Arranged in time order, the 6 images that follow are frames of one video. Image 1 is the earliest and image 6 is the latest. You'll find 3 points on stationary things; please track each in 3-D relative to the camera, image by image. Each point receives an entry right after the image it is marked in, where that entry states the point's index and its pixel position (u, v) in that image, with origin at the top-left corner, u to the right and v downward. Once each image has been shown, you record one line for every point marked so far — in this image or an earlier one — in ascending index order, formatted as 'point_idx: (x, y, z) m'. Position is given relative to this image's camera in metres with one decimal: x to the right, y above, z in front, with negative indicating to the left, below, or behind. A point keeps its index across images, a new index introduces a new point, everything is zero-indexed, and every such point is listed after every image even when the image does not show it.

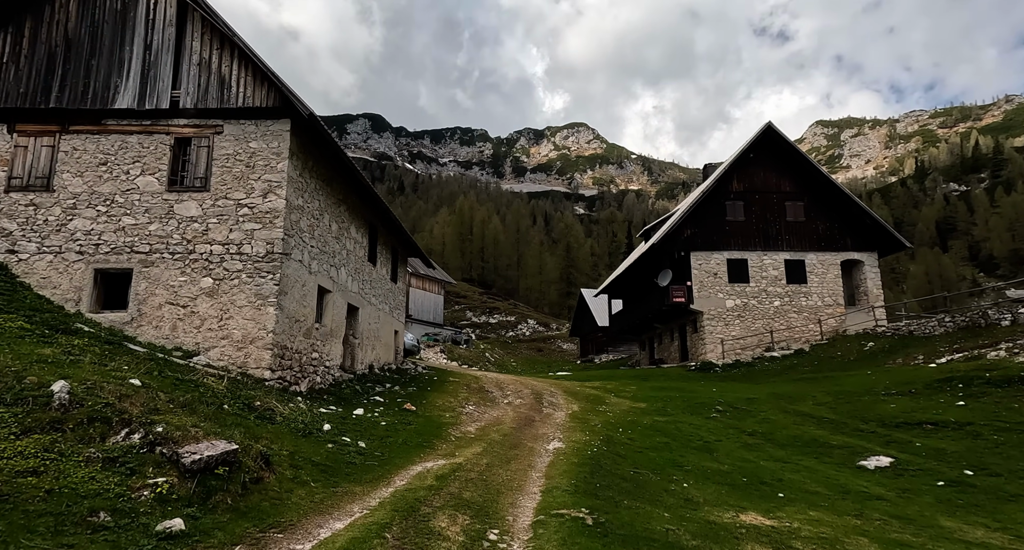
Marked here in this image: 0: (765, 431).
0: (+8.6, -5.3, +18.4) m
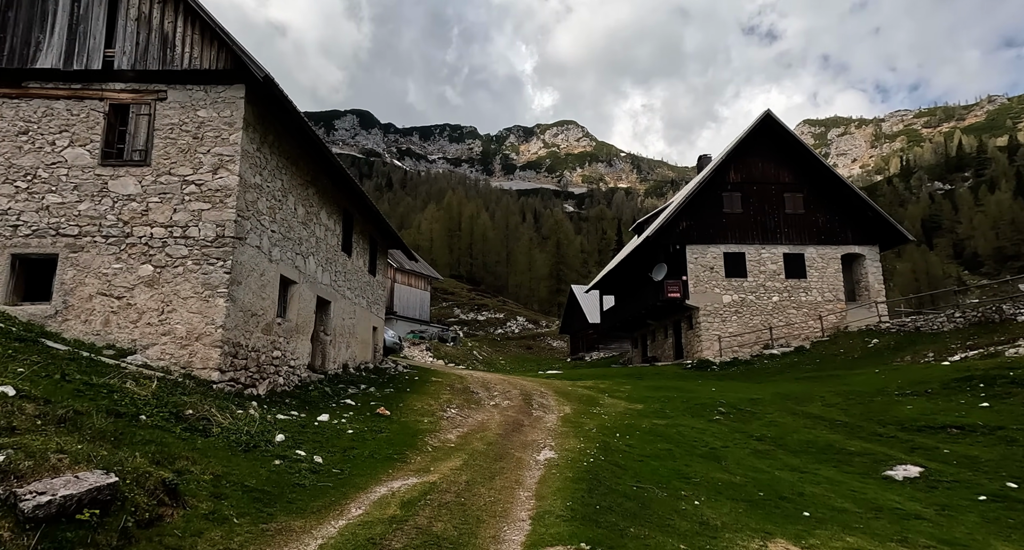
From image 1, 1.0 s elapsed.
0: (+8.2, -5.0, +16.9) m
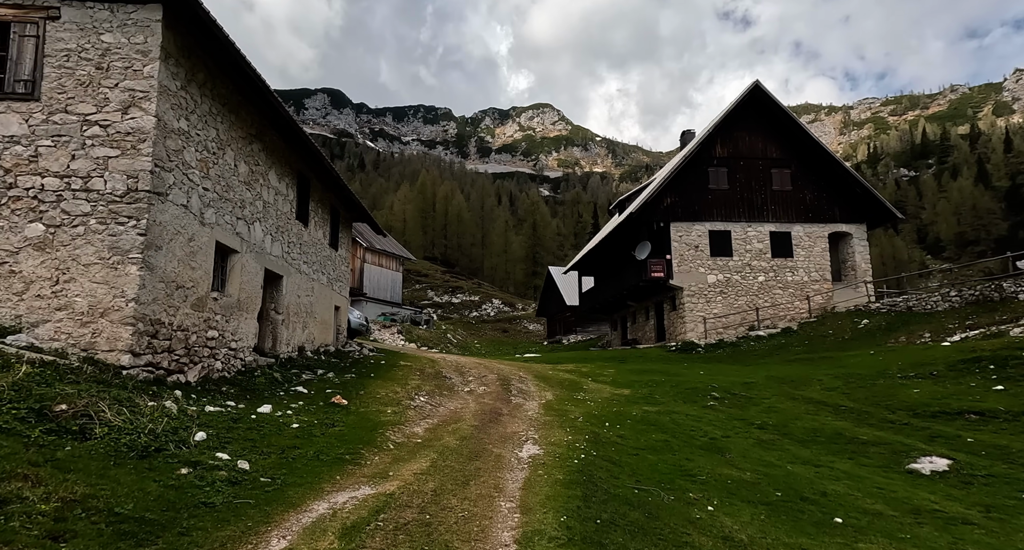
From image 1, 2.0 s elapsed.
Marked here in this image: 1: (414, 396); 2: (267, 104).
0: (+7.5, -4.2, +15.4) m
1: (-2.7, -3.3, +14.9) m
2: (-6.4, +4.4, +14.2) m
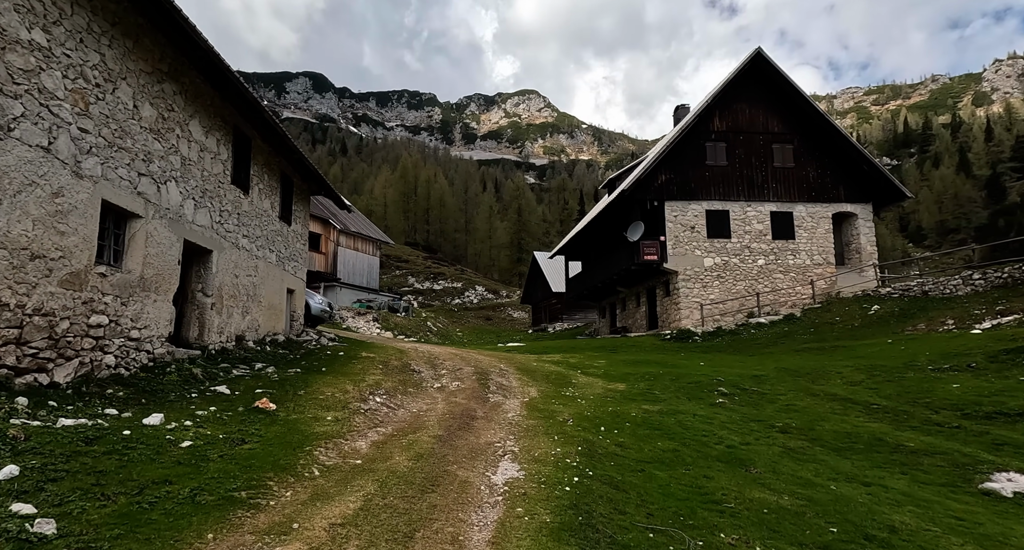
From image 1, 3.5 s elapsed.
0: (+6.9, -3.6, +13.0) m
1: (-3.2, -2.7, +12.2) m
2: (-6.9, +5.0, +11.2) m
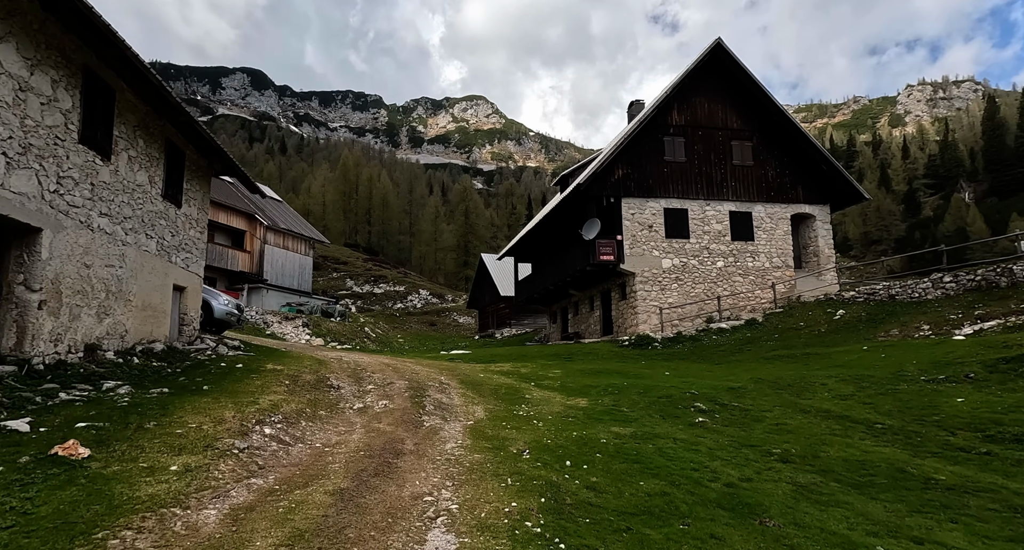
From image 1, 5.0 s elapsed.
0: (+5.8, -3.5, +10.8) m
1: (-4.3, -2.5, +9.0) m
2: (-7.8, +5.3, +7.7) m
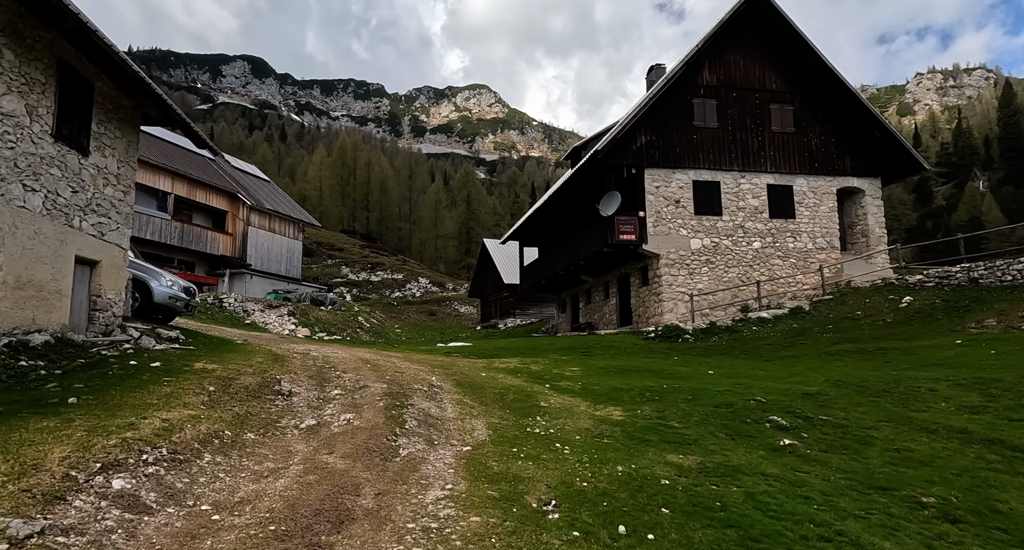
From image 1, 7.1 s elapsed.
0: (+6.0, -3.0, +7.1) m
1: (-4.1, -2.0, +5.3) m
2: (-7.6, +5.8, +3.9) m
